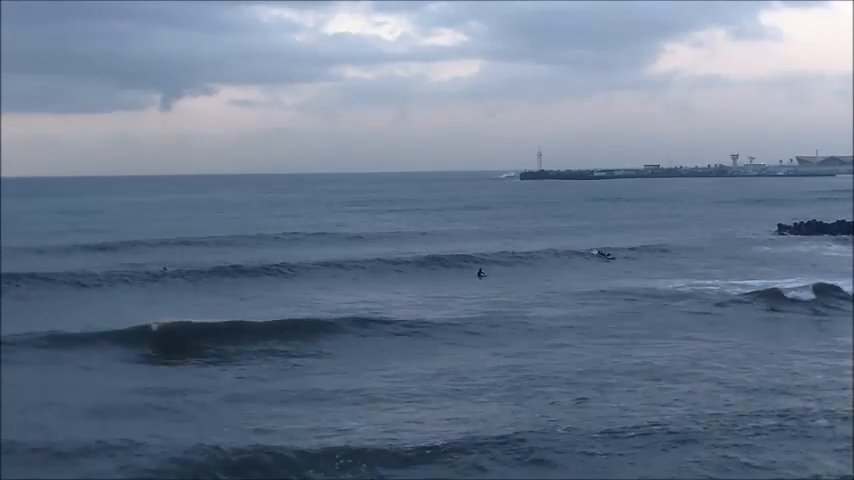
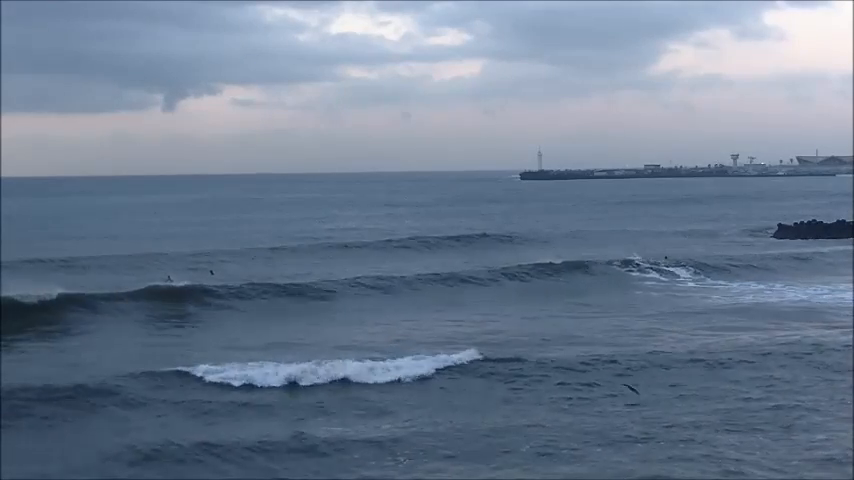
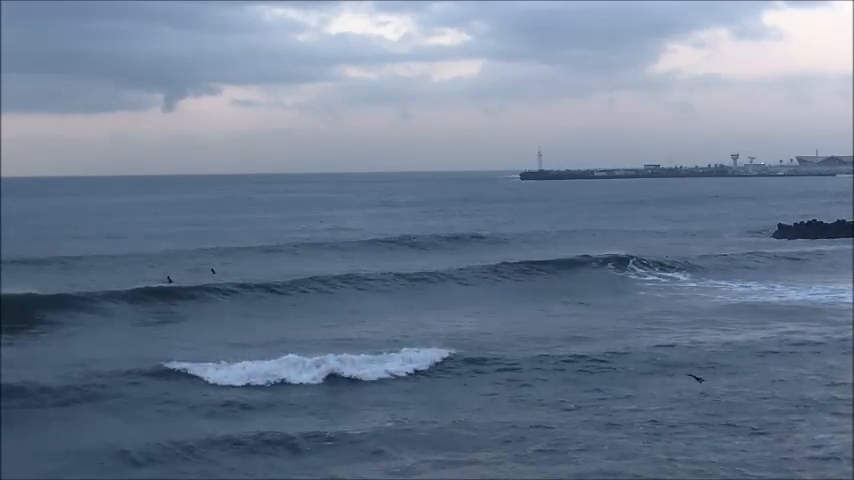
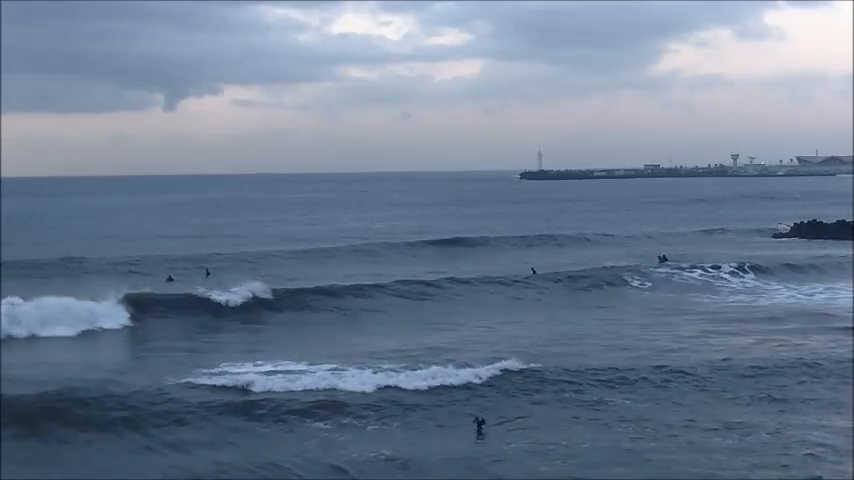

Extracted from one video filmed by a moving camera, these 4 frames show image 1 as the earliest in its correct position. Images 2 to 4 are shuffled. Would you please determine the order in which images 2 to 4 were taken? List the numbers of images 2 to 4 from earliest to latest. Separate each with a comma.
3, 2, 4
